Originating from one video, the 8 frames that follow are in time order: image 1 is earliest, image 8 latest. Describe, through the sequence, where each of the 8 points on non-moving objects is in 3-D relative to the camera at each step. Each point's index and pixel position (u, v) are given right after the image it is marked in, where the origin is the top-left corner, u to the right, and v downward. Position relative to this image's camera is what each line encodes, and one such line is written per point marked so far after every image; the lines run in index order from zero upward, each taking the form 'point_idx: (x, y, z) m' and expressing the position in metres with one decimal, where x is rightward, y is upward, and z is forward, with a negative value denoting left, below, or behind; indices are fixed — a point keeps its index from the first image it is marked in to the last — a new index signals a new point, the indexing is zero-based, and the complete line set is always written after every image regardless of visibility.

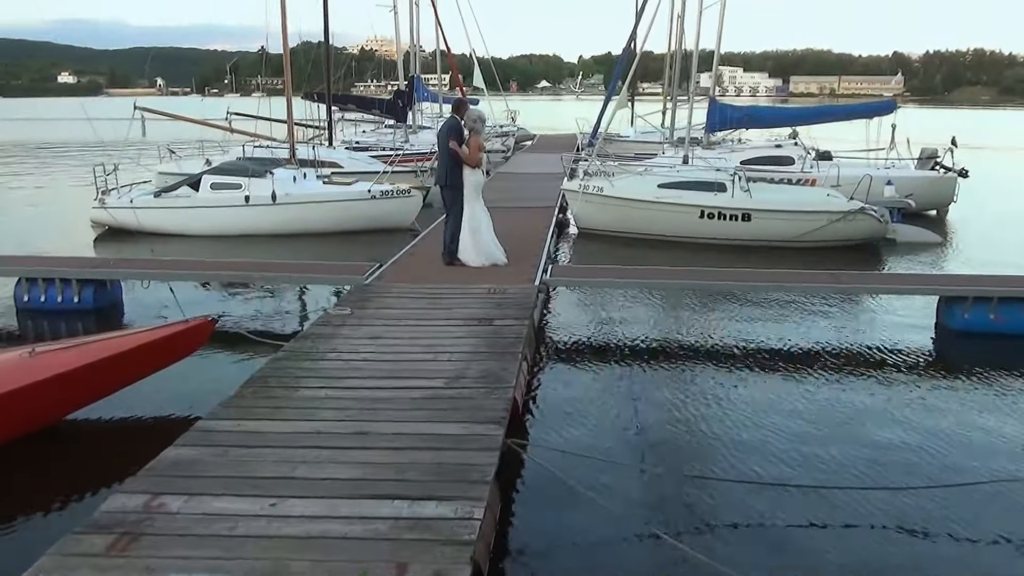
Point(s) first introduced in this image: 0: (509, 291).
0: (0.0, 0.0, +7.2) m
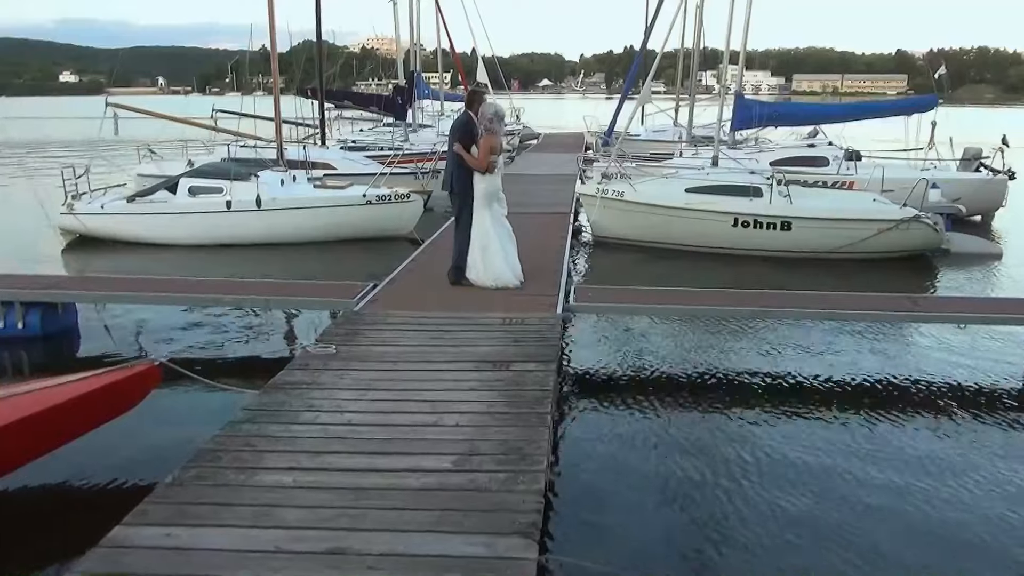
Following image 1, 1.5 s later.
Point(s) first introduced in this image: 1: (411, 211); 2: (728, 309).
0: (+0.1, -0.3, +6.0) m
1: (-1.5, +1.1, +12.1) m
2: (+1.8, -0.2, +7.0) m
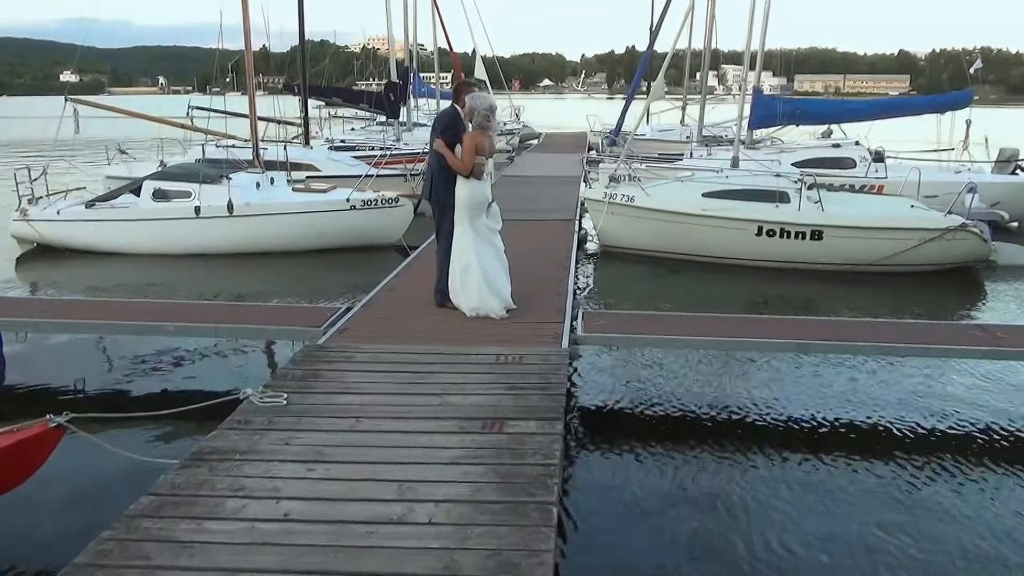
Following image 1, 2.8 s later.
0: (+0.1, -0.4, +4.9) m
1: (-1.5, +0.9, +11.1) m
2: (+1.8, -0.4, +5.9) m
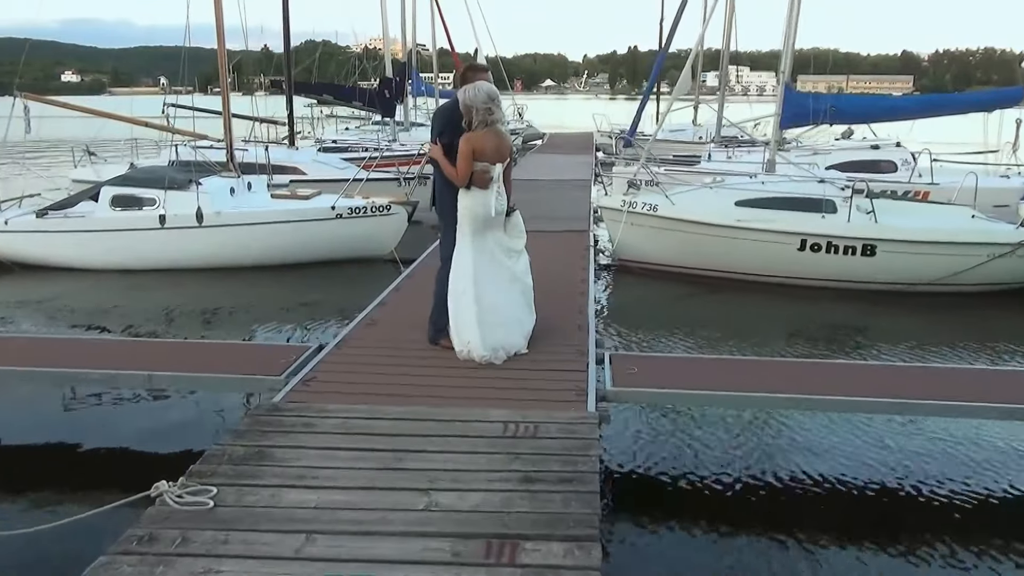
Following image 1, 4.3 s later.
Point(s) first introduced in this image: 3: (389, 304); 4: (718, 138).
0: (+0.1, -0.6, +3.7) m
1: (-1.4, +0.7, +9.8) m
2: (+1.8, -0.6, +4.6) m
3: (-0.9, -0.1, +6.1) m
4: (+3.9, +2.9, +16.2) m
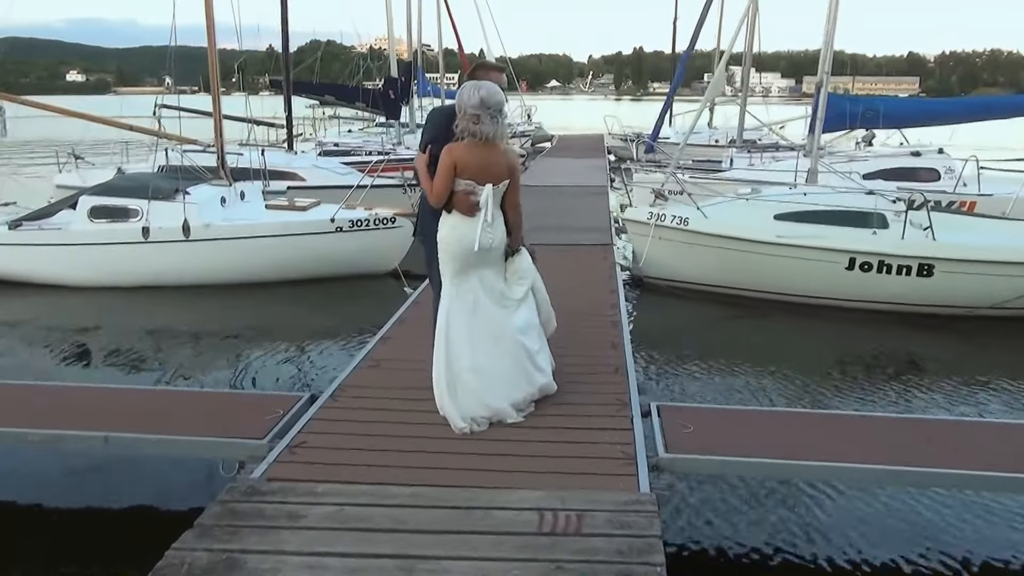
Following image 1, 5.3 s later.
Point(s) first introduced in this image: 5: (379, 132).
0: (+0.3, -0.8, +2.9) m
1: (-1.3, +0.5, +9.1) m
2: (+2.0, -0.8, +3.8) m
3: (-0.7, -0.3, +5.3) m
4: (+4.1, +2.7, +15.4) m
5: (-2.8, +3.3, +18.0) m
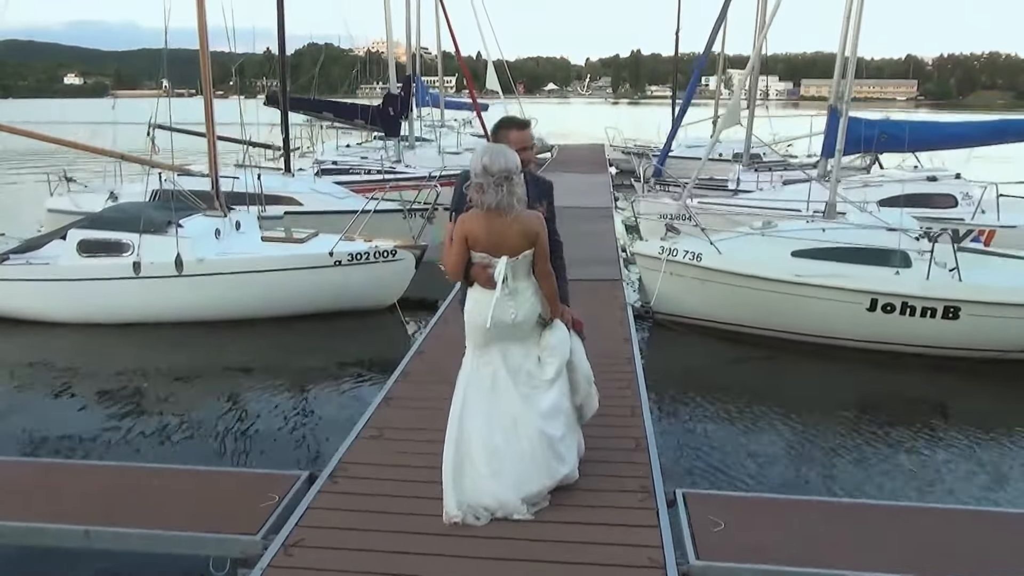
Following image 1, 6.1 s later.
0: (+0.3, -1.2, +2.6) m
1: (-1.2, +0.1, +8.7) m
2: (+2.0, -1.1, +3.5) m
3: (-0.7, -0.7, +5.0) m
4: (+4.2, +2.3, +15.1) m
5: (-2.8, +2.9, +17.7) m
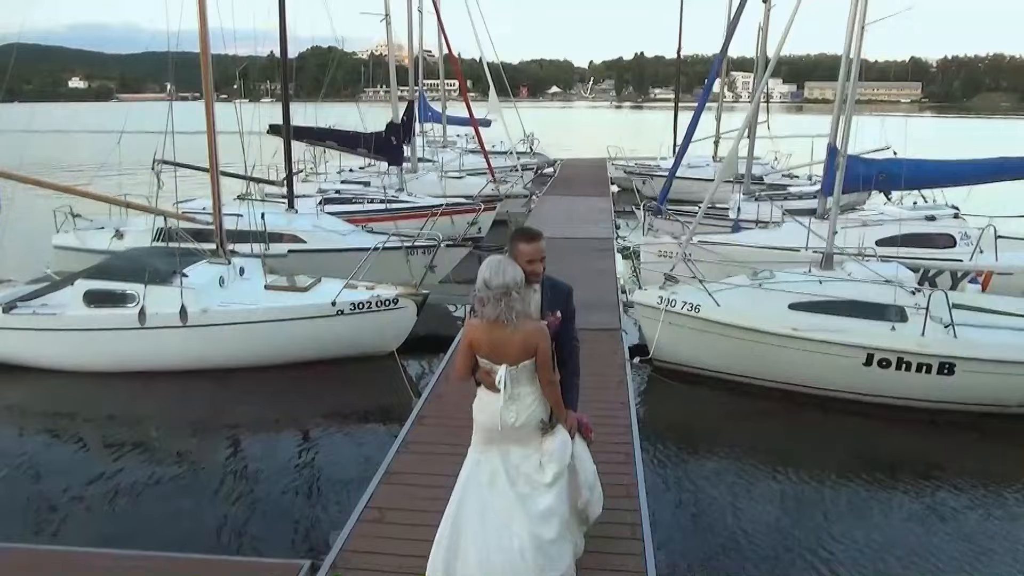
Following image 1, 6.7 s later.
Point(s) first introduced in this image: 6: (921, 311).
0: (+0.3, -1.7, +2.7) m
1: (-1.2, -0.3, +8.8) m
2: (+2.0, -1.6, +3.6) m
3: (-0.7, -1.2, +5.1) m
4: (+4.2, +1.8, +15.2) m
5: (-2.8, +2.4, +17.8) m
6: (+3.5, -0.2, +7.3) m
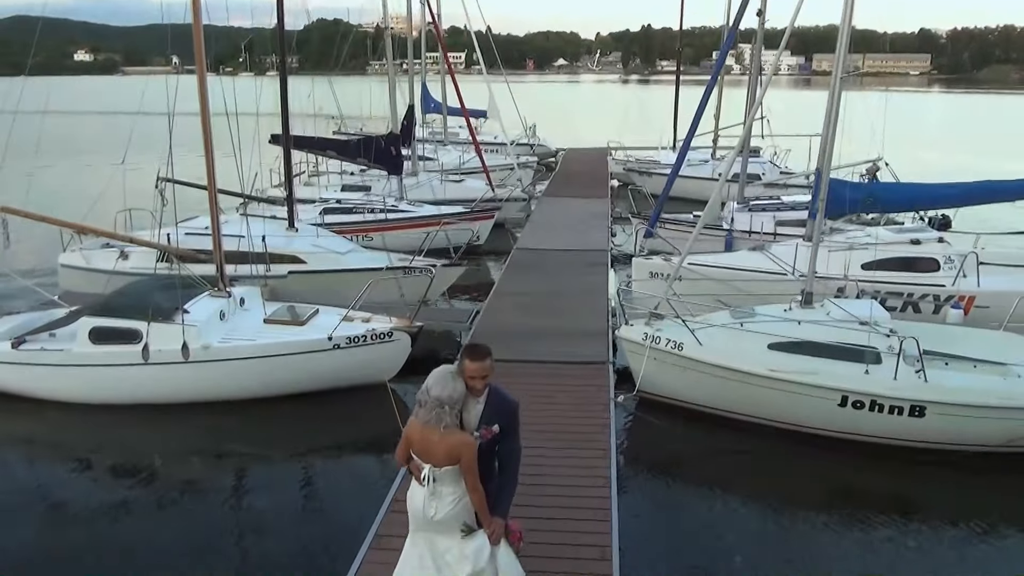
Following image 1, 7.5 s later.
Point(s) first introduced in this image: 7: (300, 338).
0: (+0.2, -2.2, +3.0) m
1: (-1.3, -0.7, +9.1) m
2: (+1.9, -2.1, +3.9) m
3: (-0.8, -1.6, +5.4) m
4: (+4.2, +1.7, +15.4) m
5: (-2.8, +2.4, +18.0) m
6: (+3.4, -0.6, +7.6) m
7: (-2.2, -0.5, +8.8) m
